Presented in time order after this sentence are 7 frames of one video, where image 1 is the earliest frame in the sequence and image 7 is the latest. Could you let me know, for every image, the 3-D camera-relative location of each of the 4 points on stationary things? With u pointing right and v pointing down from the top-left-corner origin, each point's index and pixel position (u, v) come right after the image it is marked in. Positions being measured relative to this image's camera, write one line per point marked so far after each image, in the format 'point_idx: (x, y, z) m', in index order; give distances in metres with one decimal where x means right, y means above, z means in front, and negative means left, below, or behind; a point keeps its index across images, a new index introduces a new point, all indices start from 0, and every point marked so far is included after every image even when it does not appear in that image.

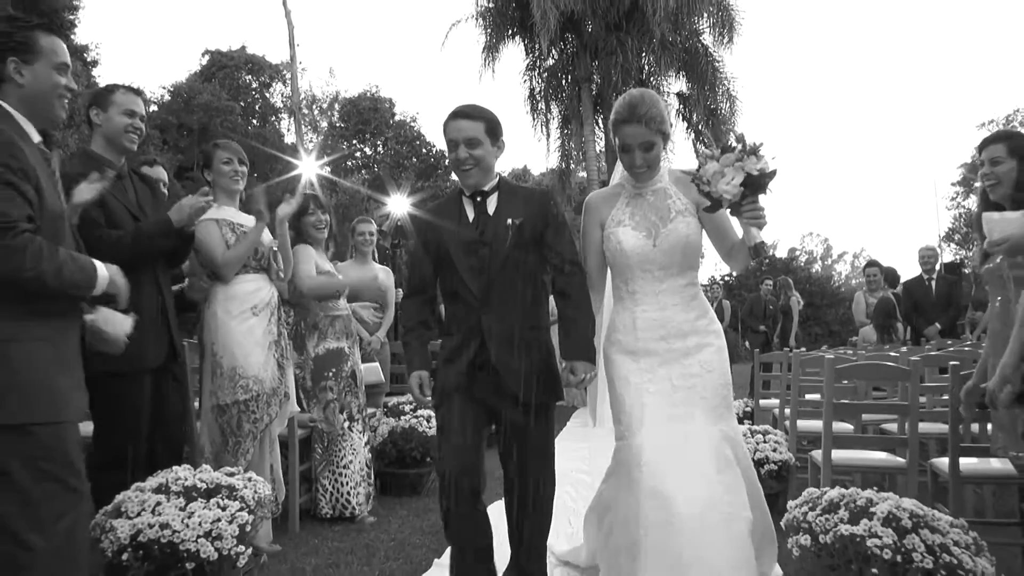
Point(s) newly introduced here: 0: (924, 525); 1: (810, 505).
0: (+1.4, -0.8, +3.1) m
1: (+1.1, -0.8, +3.4) m
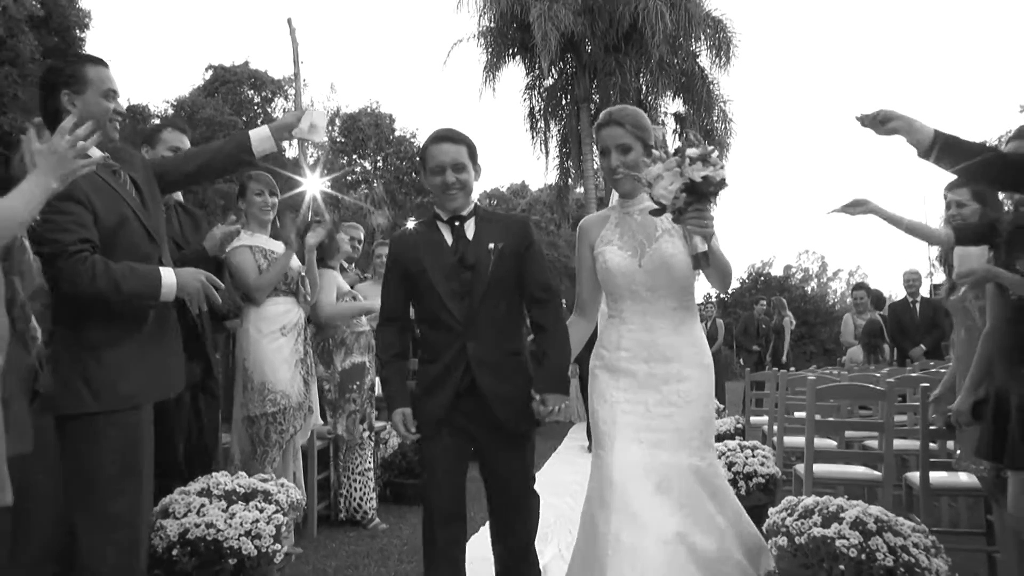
0: (+1.4, -0.9, +3.5) m
1: (+1.1, -0.9, +3.8) m
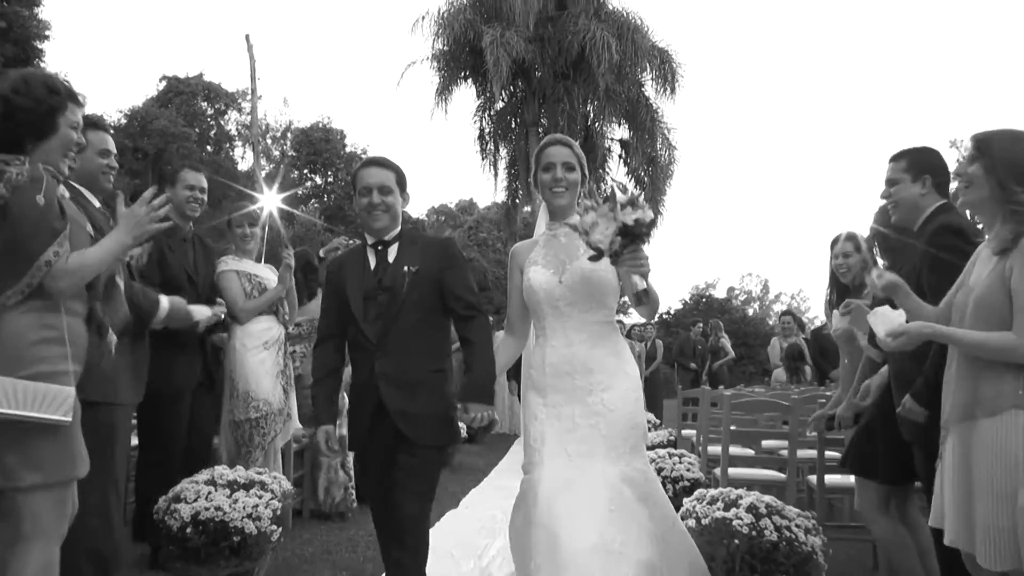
0: (+1.2, -1.0, +4.3) m
1: (+0.9, -1.1, +4.6) m
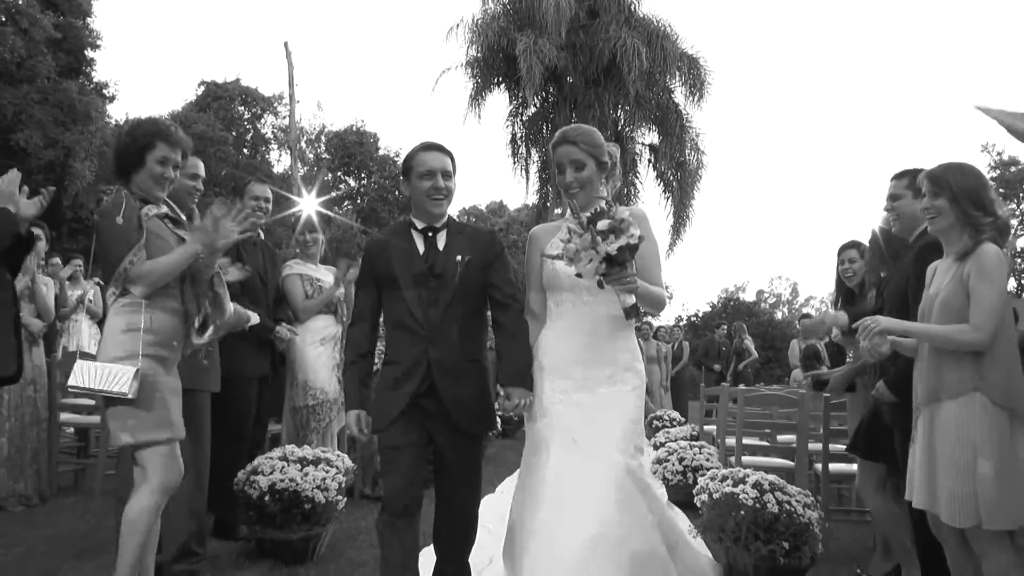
0: (+1.4, -1.1, +4.9) m
1: (+1.1, -1.1, +5.3) m
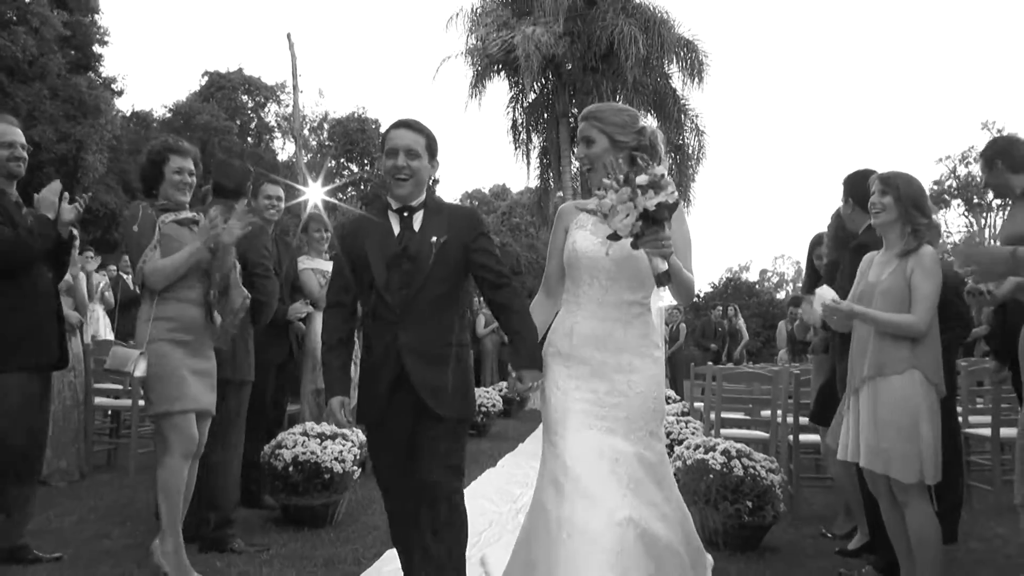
0: (+1.4, -1.0, +5.6) m
1: (+1.1, -1.0, +5.9) m
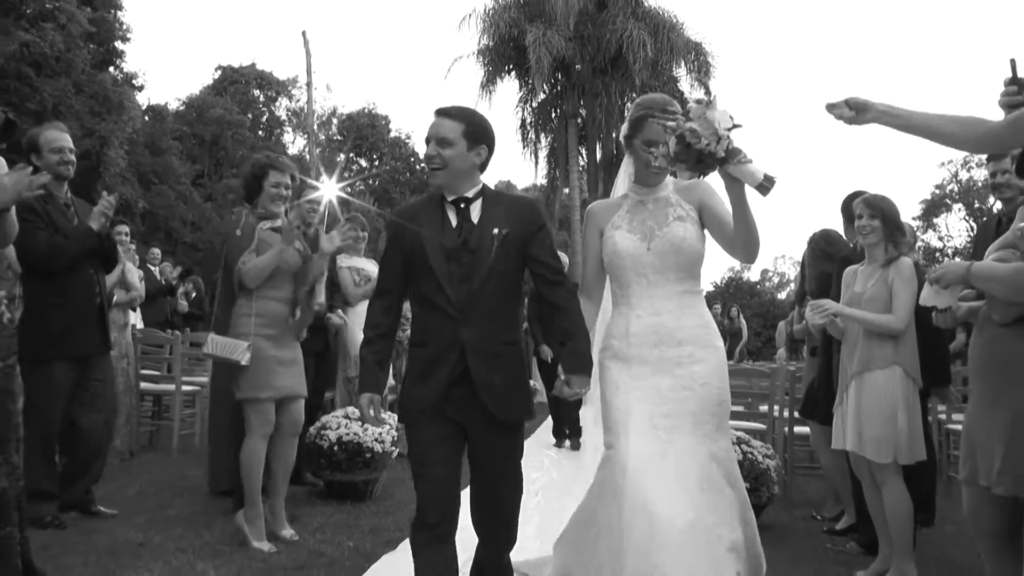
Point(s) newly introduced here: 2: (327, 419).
0: (+1.5, -1.0, +6.2) m
1: (+1.3, -1.0, +6.5) m
2: (-1.3, -0.9, +6.6) m
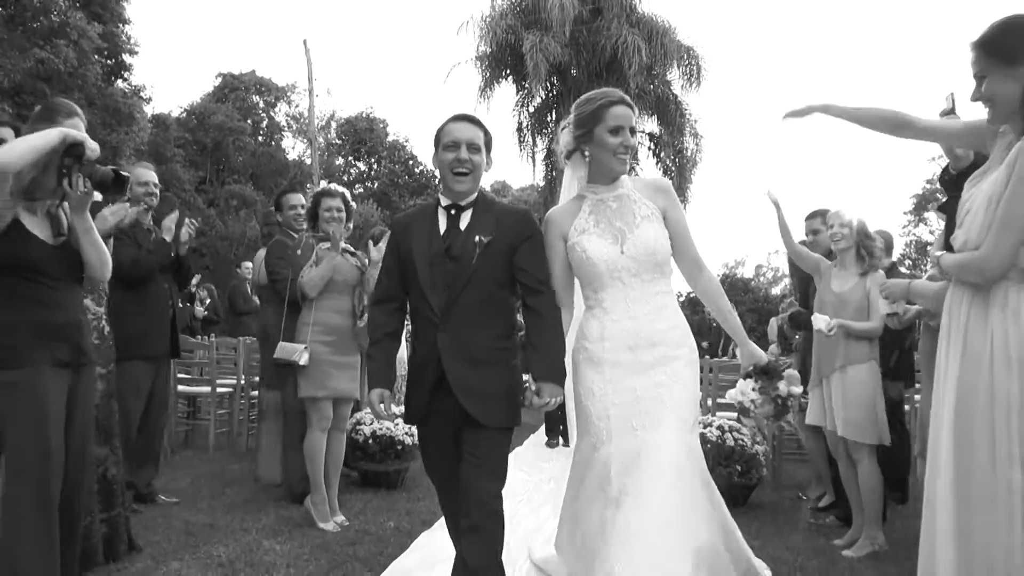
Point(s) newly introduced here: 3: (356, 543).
0: (+1.7, -1.1, +7.0) m
1: (+1.4, -1.1, +7.3) m
2: (-1.2, -1.0, +7.4) m
3: (-0.9, -1.5, +5.5) m
